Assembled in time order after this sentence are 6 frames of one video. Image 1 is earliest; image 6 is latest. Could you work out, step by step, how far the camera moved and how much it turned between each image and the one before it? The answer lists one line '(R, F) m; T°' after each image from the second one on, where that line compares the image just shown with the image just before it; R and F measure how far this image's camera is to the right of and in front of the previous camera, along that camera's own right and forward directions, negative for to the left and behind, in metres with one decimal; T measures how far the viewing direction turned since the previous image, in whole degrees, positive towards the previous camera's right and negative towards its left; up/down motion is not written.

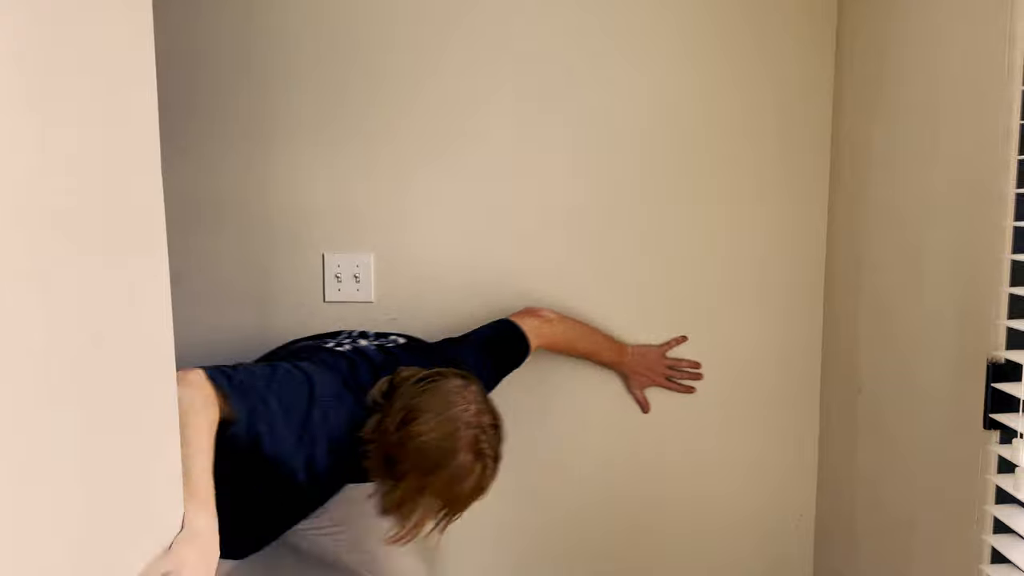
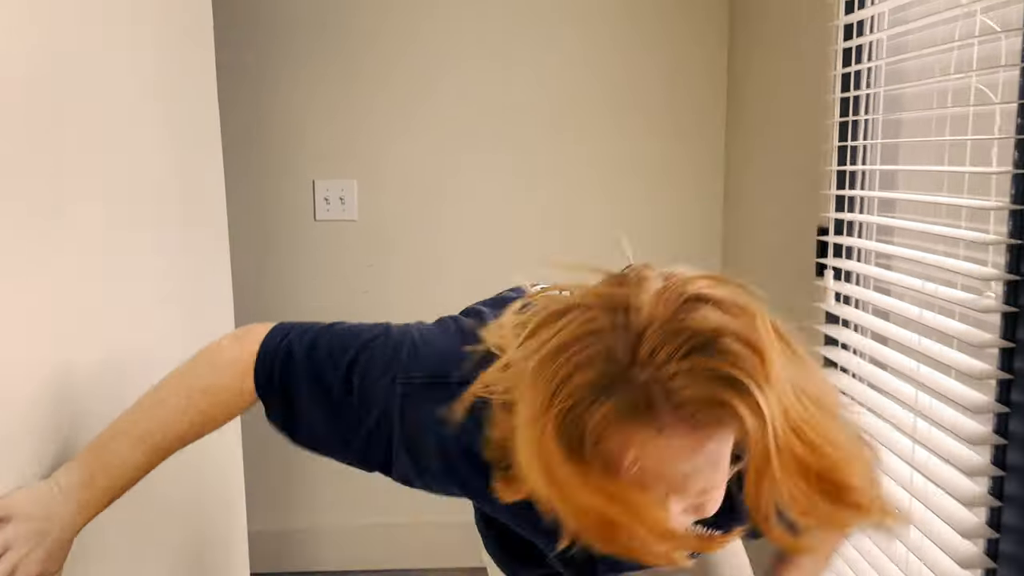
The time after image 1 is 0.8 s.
(0.0, -0.4) m; +3°
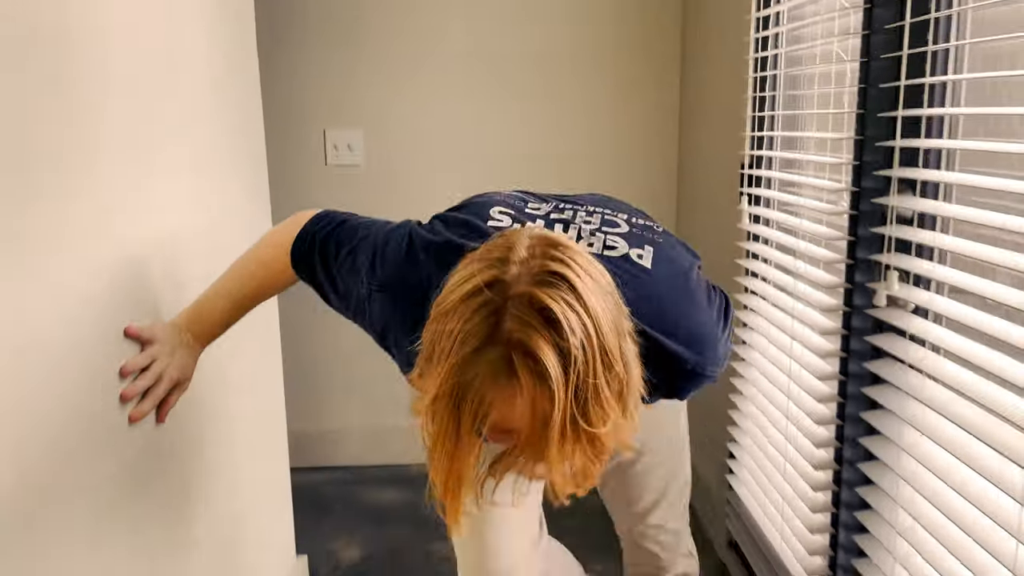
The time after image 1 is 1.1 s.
(0.0, -0.4) m; +1°
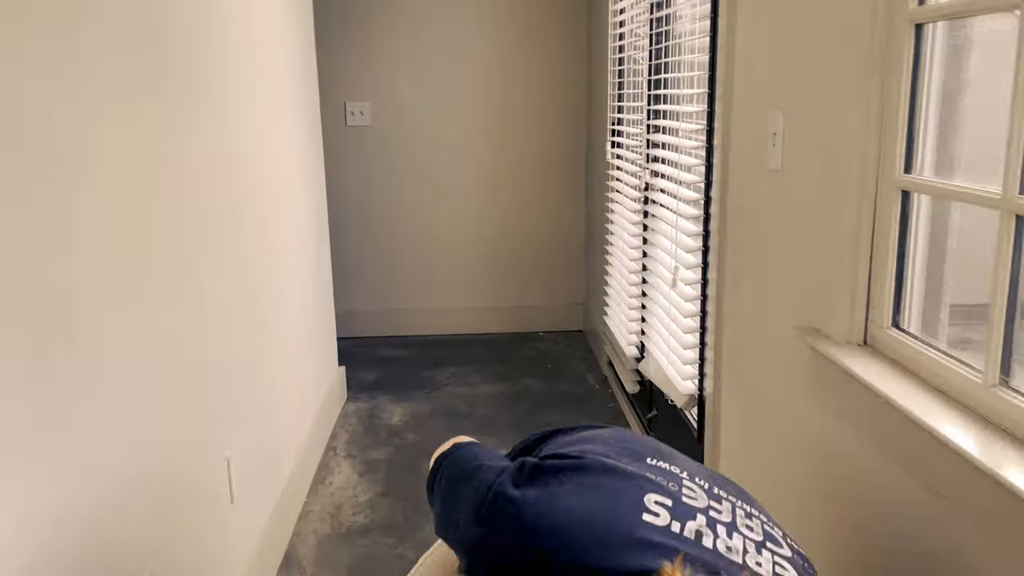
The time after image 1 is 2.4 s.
(+0.1, -1.2) m; +1°
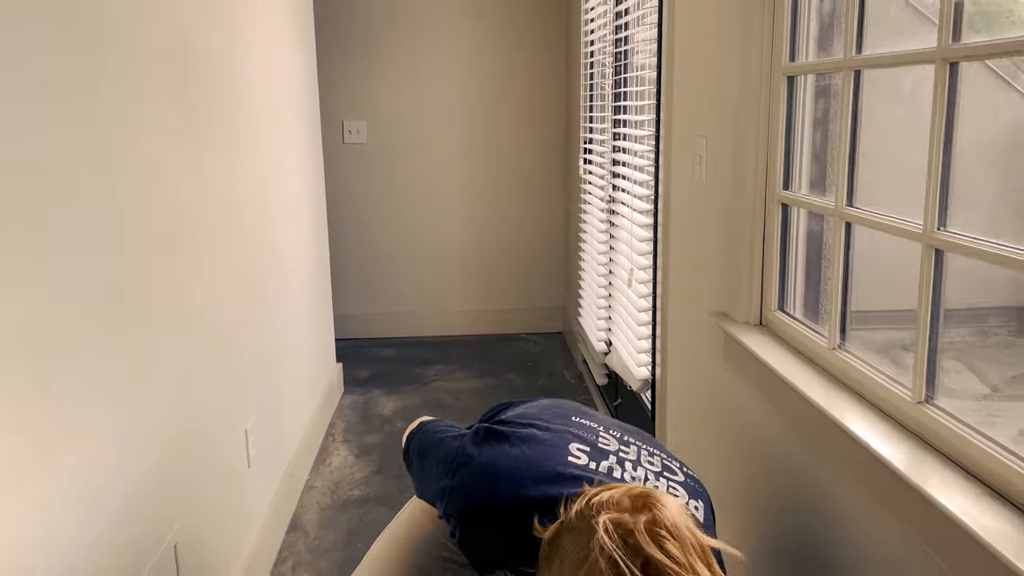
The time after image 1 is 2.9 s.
(0.0, -0.3) m; 0°
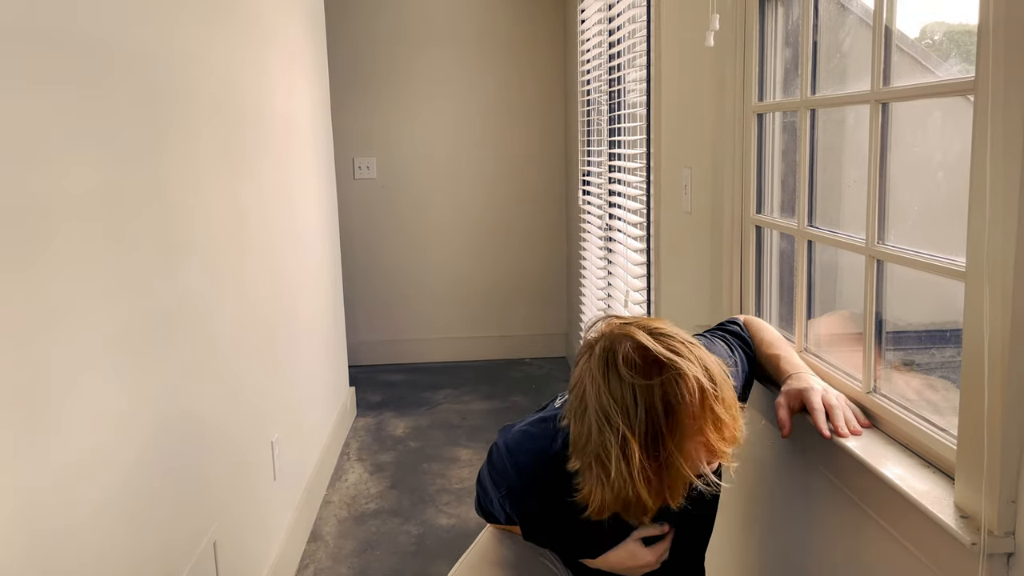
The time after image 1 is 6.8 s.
(0.0, -0.2) m; 0°
